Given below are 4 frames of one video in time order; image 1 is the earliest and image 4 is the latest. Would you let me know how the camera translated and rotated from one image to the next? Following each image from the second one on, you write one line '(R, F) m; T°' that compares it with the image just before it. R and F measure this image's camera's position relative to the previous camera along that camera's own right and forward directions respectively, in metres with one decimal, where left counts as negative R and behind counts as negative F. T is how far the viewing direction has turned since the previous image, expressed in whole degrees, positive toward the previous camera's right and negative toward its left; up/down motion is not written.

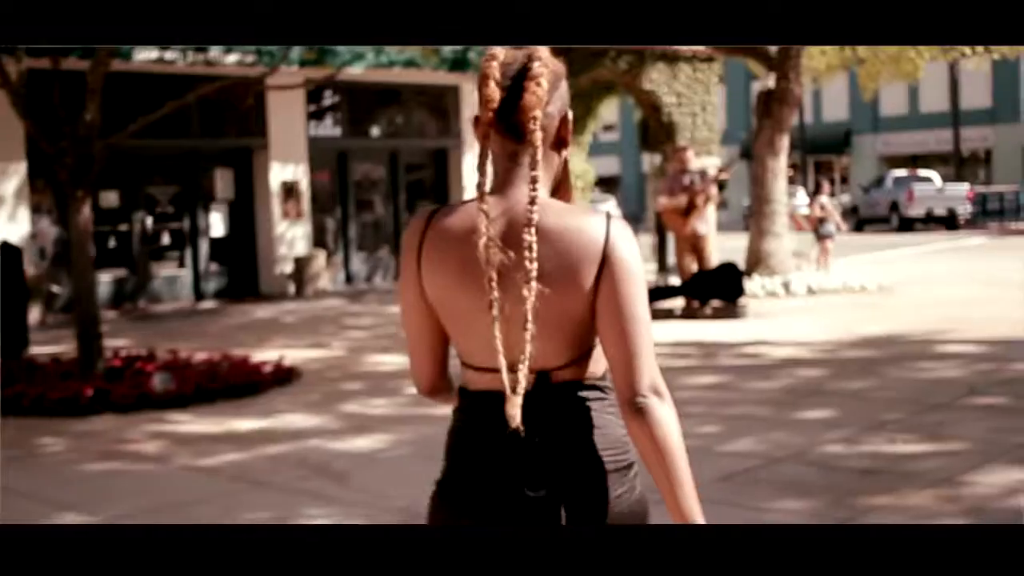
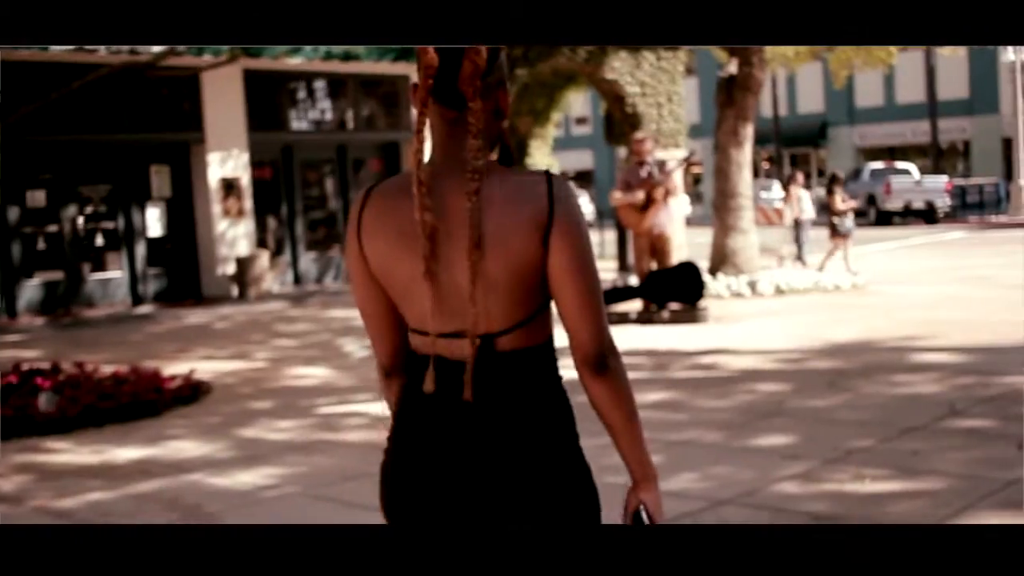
(+1.7, +1.3) m; +1°
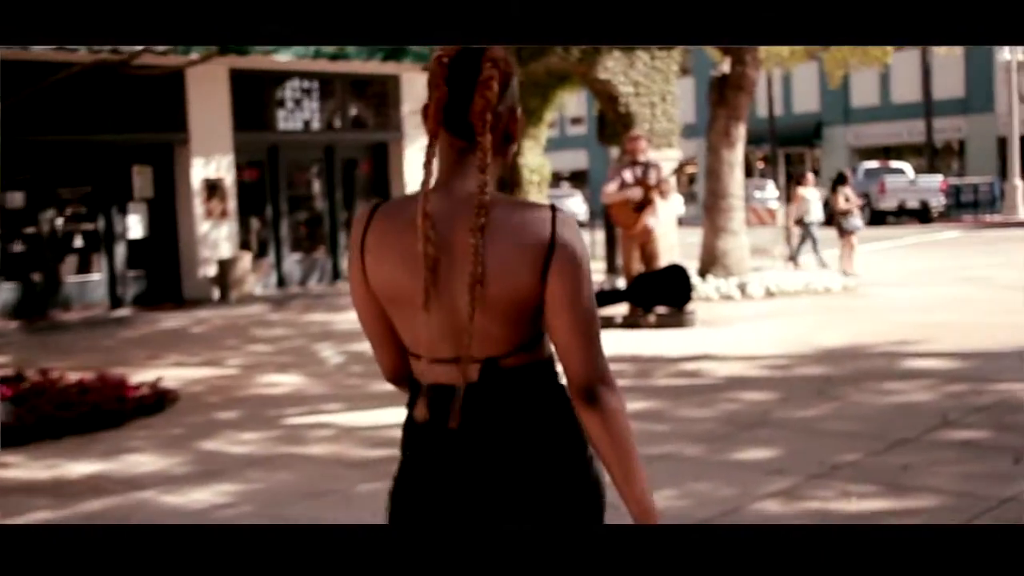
(+0.5, +0.4) m; 0°
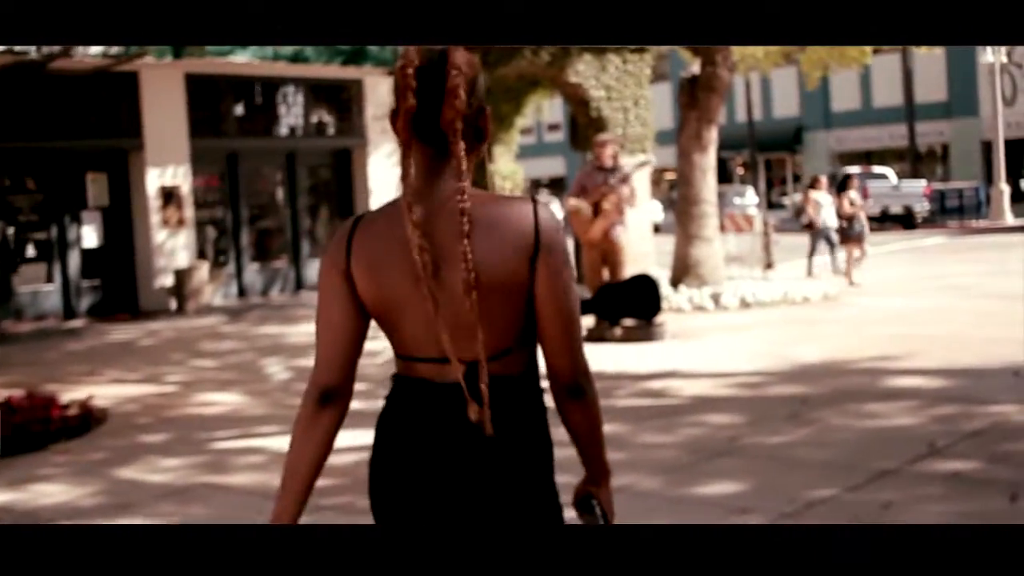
(+1.0, +0.7) m; +1°
